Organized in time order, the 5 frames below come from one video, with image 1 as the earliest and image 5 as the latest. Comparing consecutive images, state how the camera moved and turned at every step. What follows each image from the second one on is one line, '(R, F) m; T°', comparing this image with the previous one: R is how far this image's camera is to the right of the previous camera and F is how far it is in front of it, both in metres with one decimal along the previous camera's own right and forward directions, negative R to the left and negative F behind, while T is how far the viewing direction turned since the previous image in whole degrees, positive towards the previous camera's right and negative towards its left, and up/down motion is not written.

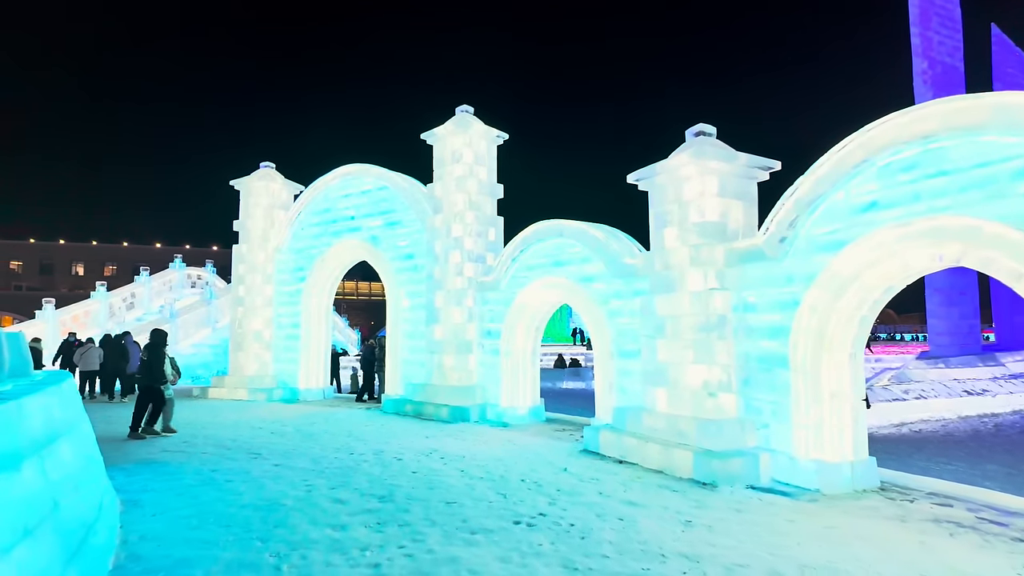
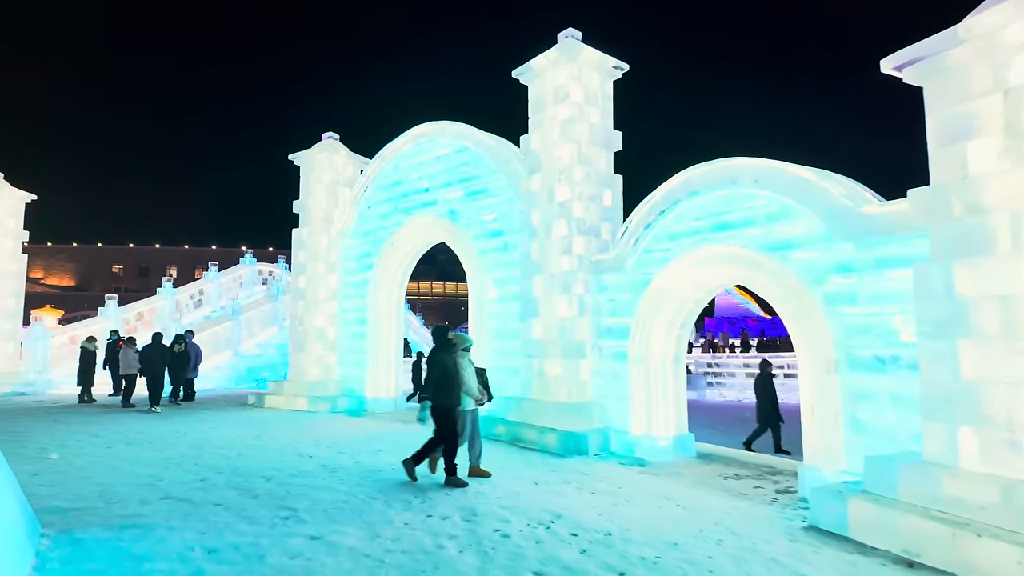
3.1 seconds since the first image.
(-0.8, +2.8) m; -7°
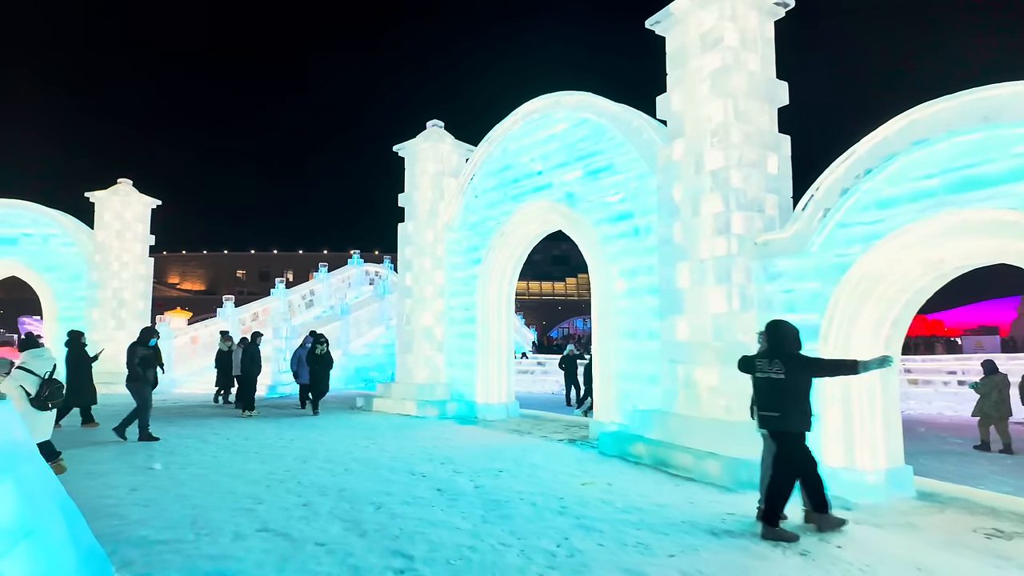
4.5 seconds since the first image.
(-0.5, +1.2) m; -9°
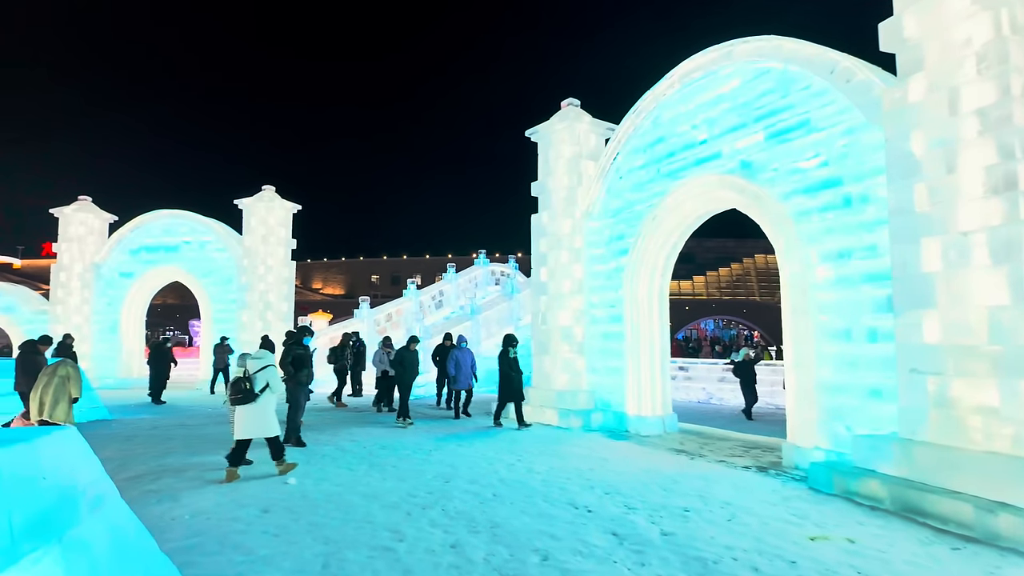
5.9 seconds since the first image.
(-0.6, +1.2) m; -12°
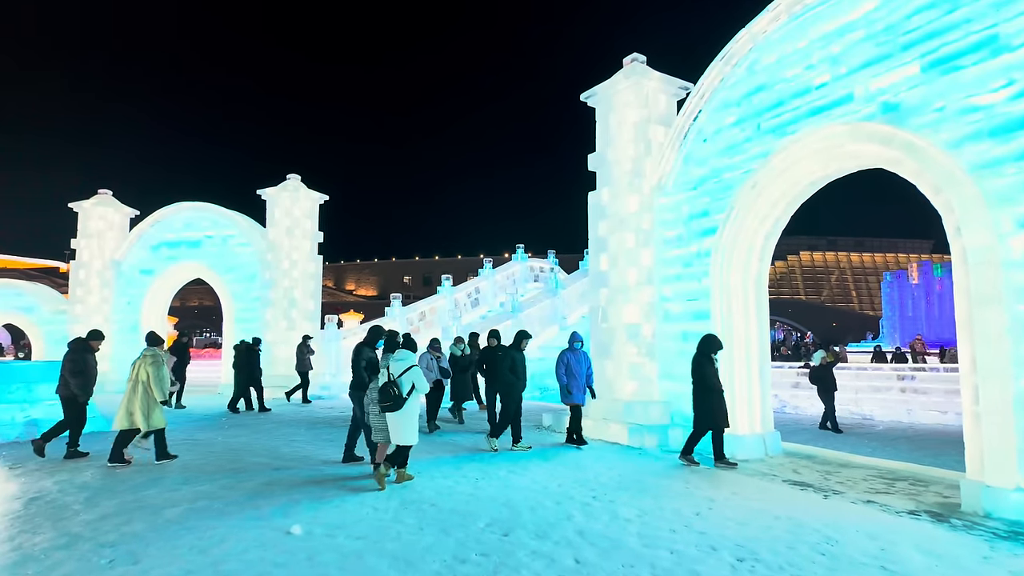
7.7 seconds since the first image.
(-0.4, +1.6) m; -3°
